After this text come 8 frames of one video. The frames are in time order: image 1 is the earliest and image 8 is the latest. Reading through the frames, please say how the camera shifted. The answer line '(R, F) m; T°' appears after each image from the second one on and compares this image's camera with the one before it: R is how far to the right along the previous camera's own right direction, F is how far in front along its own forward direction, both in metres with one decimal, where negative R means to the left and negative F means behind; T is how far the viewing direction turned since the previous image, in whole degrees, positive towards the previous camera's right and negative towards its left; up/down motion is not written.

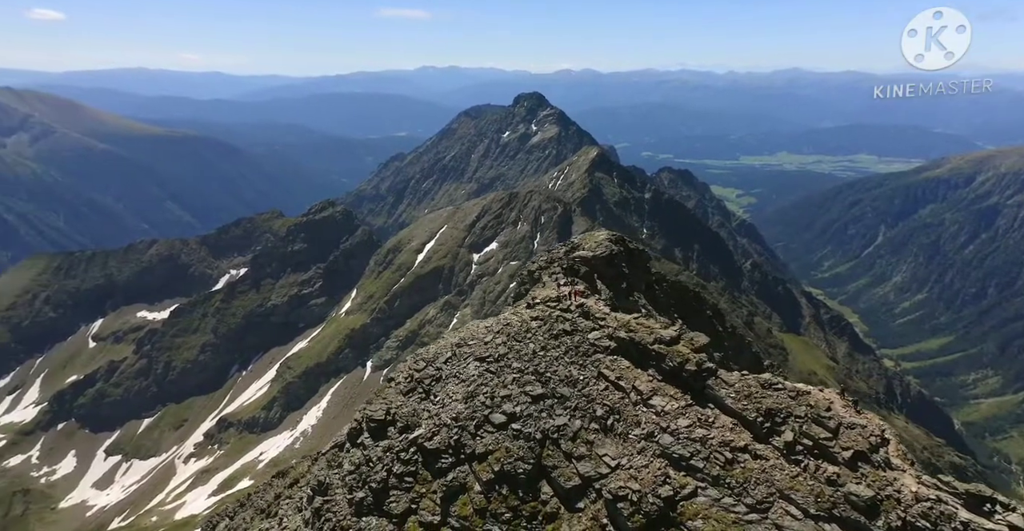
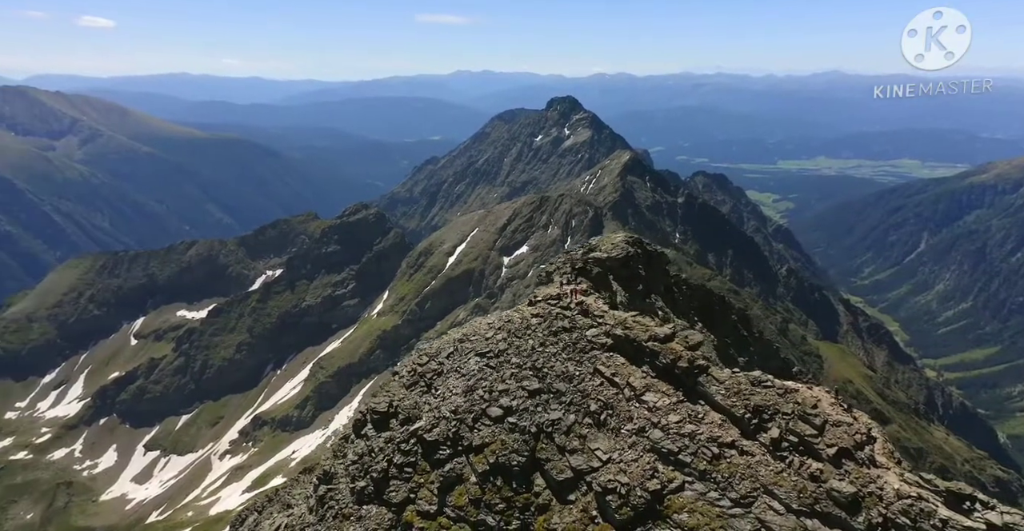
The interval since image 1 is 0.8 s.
(+0.7, -0.3) m; -3°
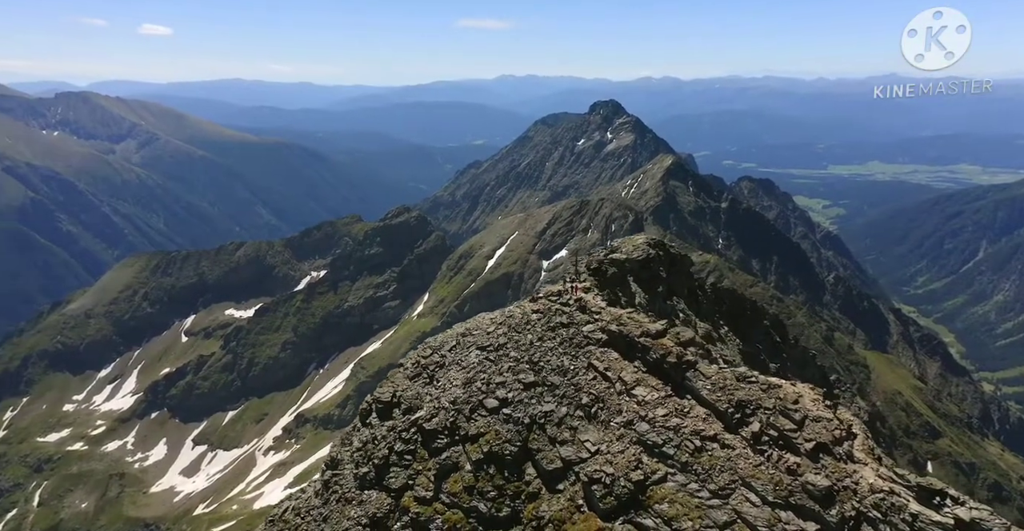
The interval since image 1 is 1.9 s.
(+0.9, -0.4) m; -3°
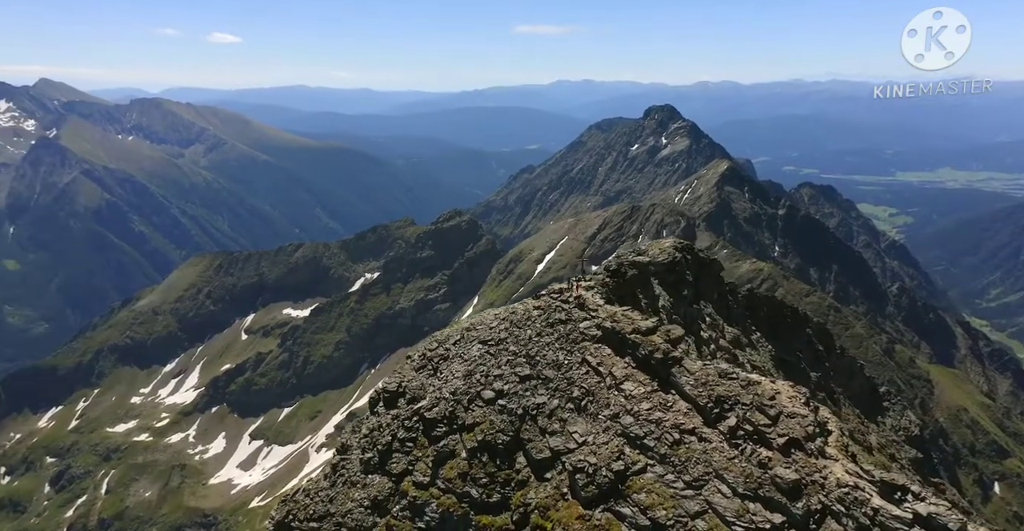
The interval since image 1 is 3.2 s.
(+1.2, -0.5) m; -4°
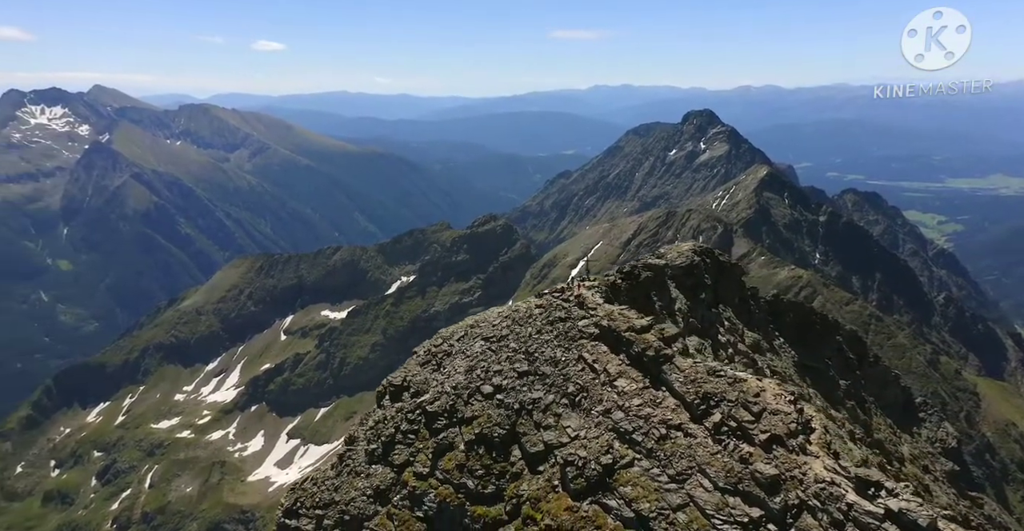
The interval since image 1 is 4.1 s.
(+0.8, -0.4) m; -3°
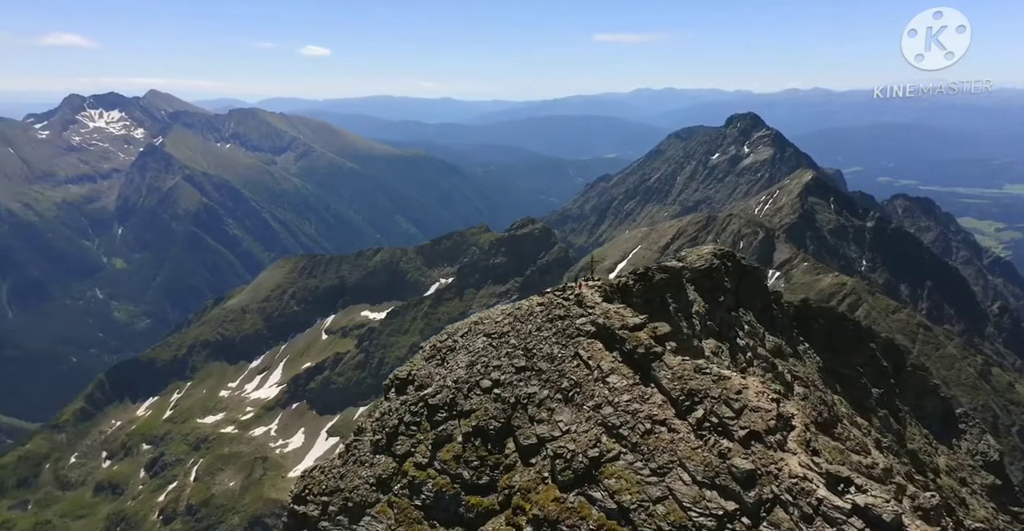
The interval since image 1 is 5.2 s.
(+0.9, -0.4) m; -3°
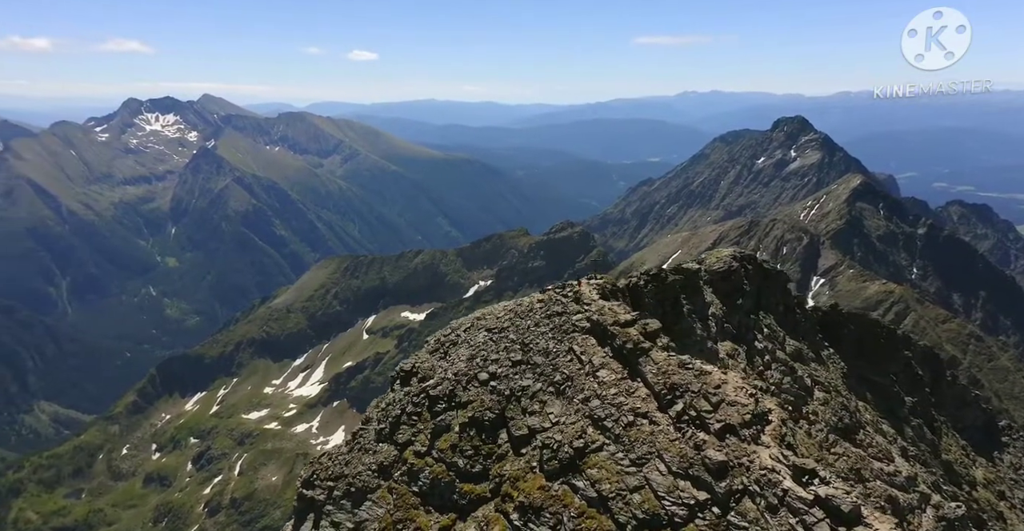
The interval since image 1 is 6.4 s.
(+1.0, -0.4) m; -3°
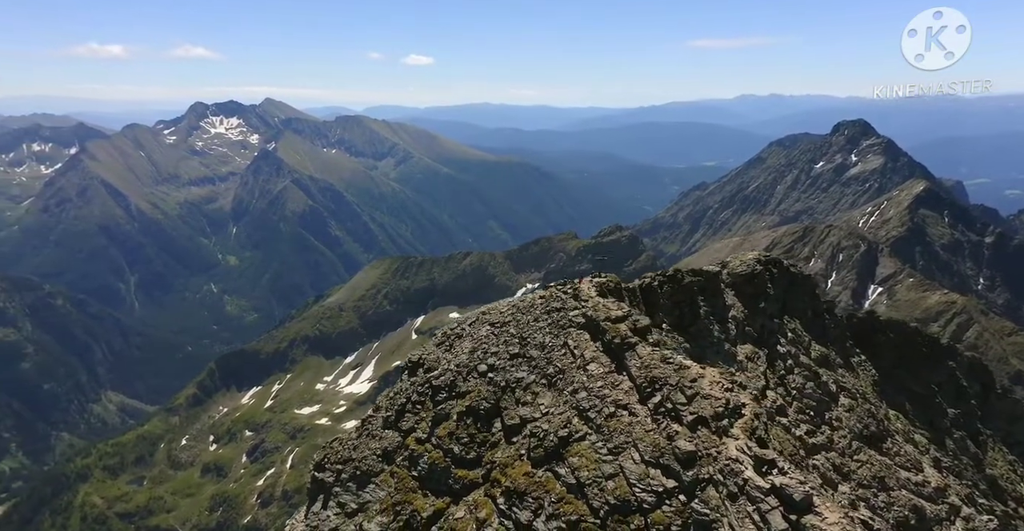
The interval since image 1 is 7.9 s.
(+1.2, -0.5) m; -4°
